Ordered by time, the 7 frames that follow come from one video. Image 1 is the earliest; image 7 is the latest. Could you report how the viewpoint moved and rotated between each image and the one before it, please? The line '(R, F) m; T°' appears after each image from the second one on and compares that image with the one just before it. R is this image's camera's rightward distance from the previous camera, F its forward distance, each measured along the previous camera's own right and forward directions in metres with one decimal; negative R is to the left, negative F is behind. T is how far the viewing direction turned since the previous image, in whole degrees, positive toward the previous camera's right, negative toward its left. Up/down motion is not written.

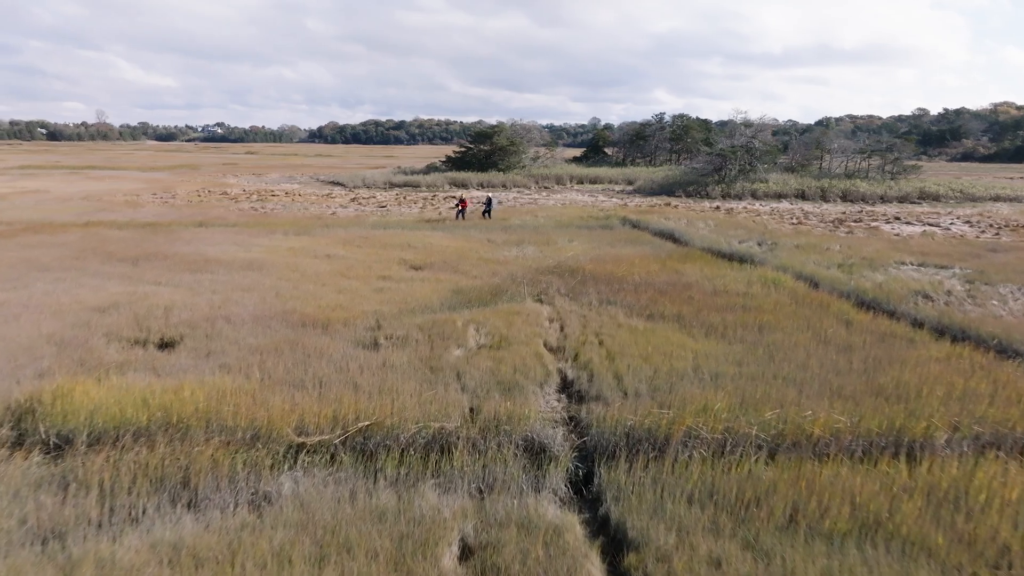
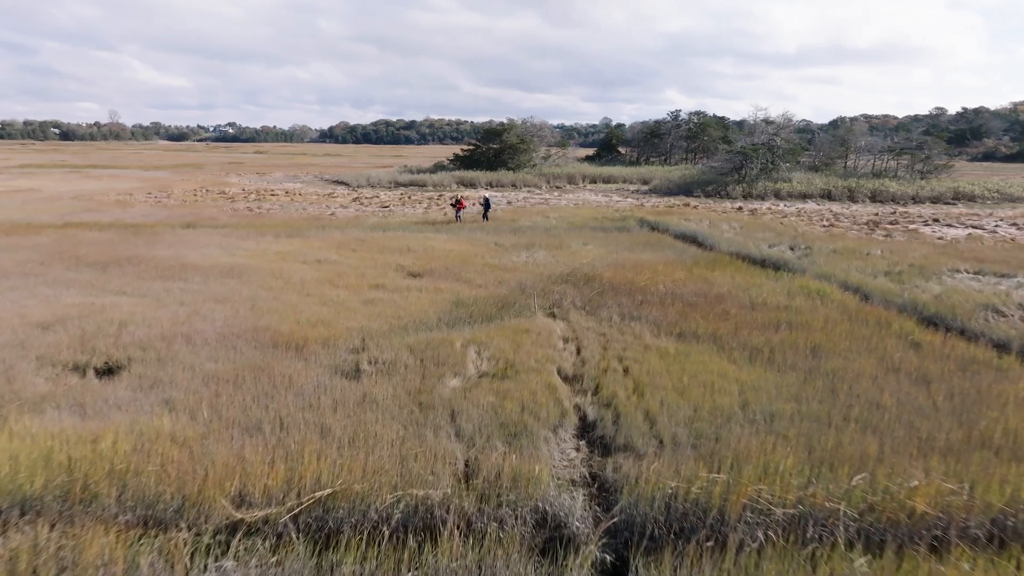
(0.0, +1.6) m; -1°
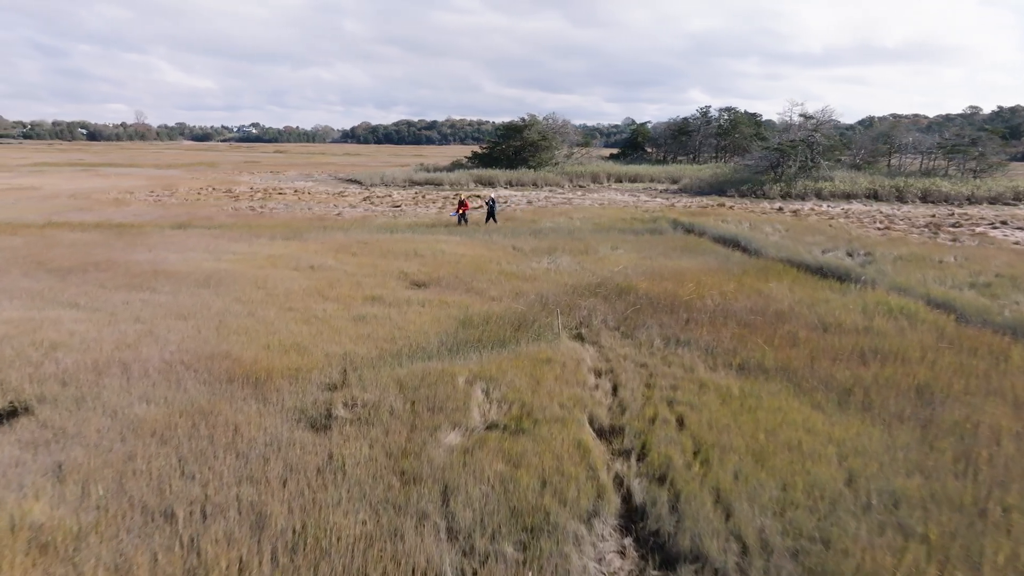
(0.0, +2.0) m; -2°
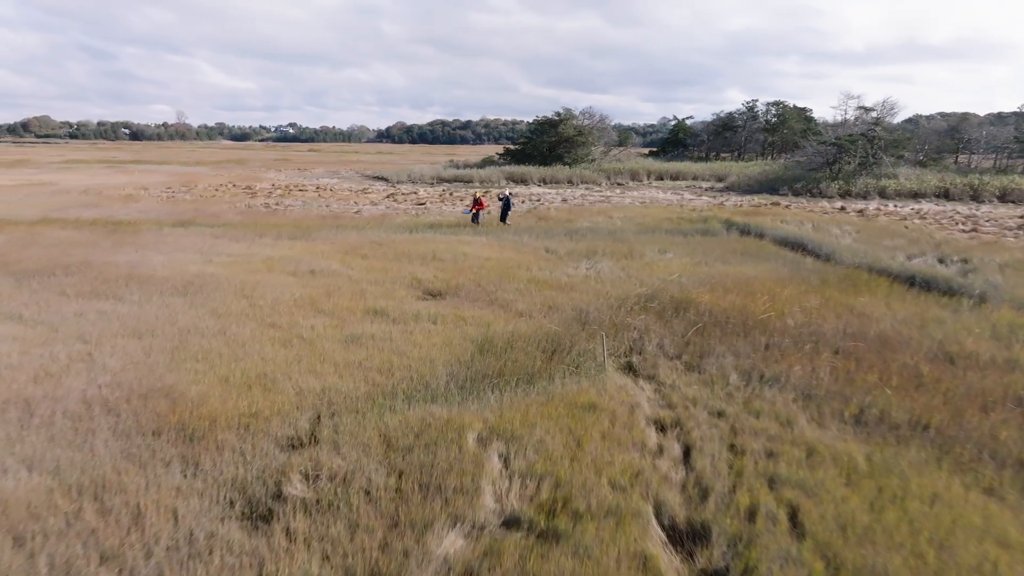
(0.0, +2.1) m; -3°
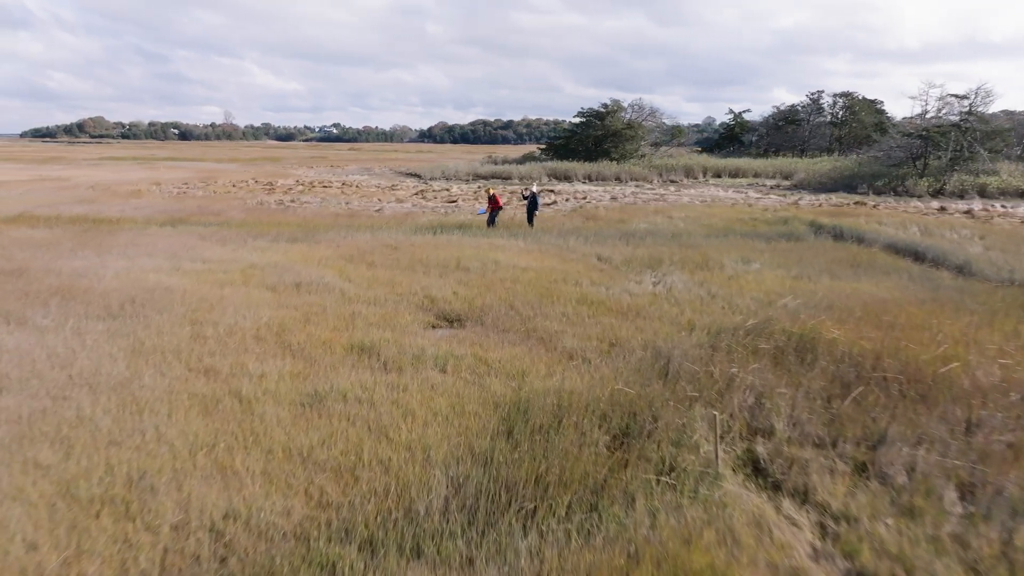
(-0.1, +2.9) m; -3°
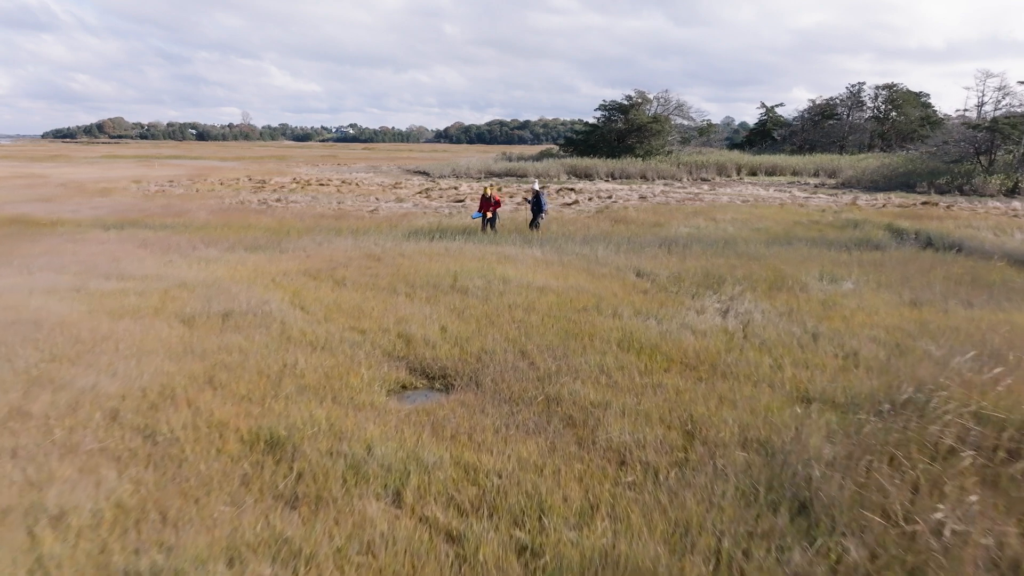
(0.0, +2.7) m; -1°
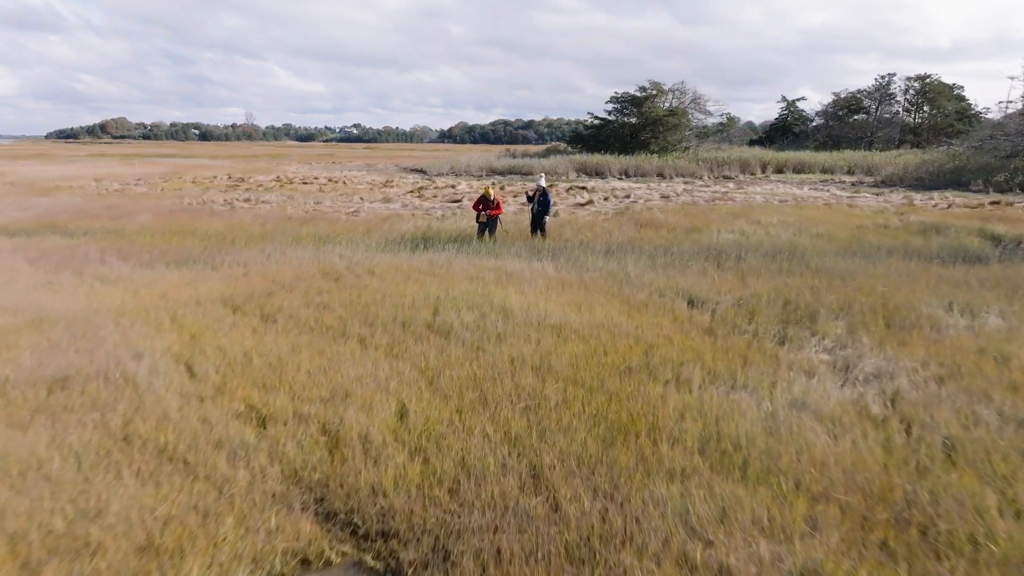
(0.0, +2.6) m; 0°
